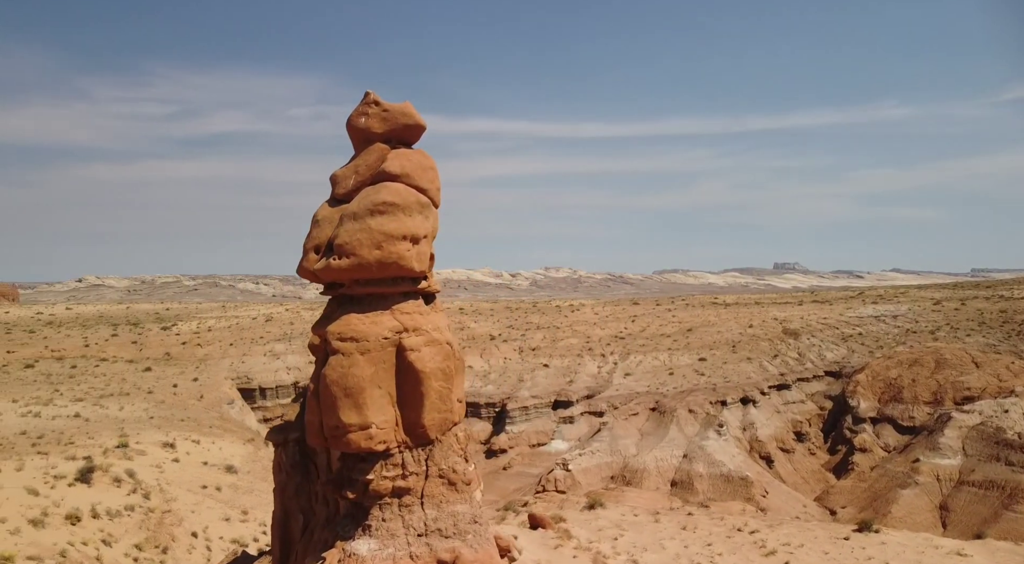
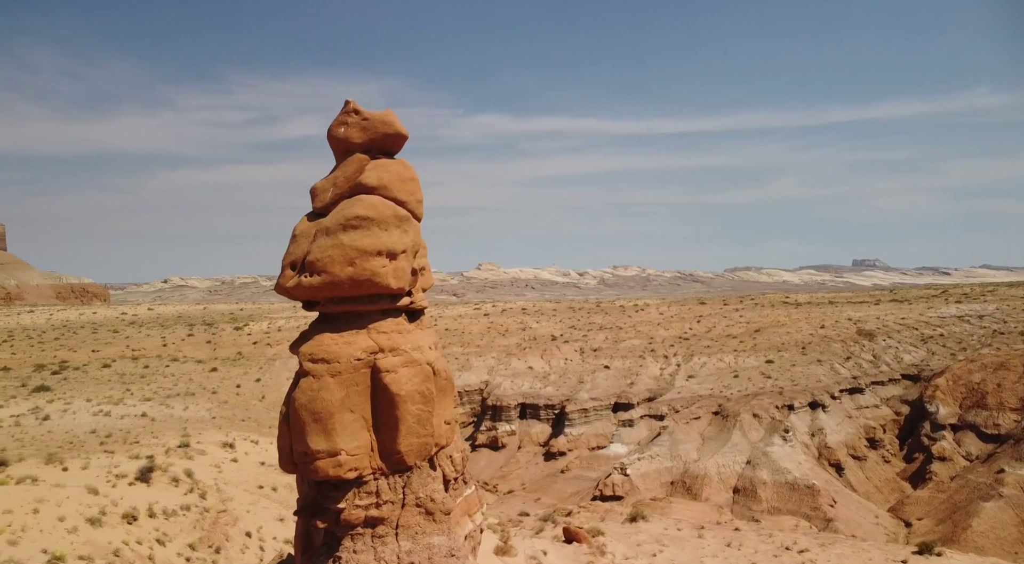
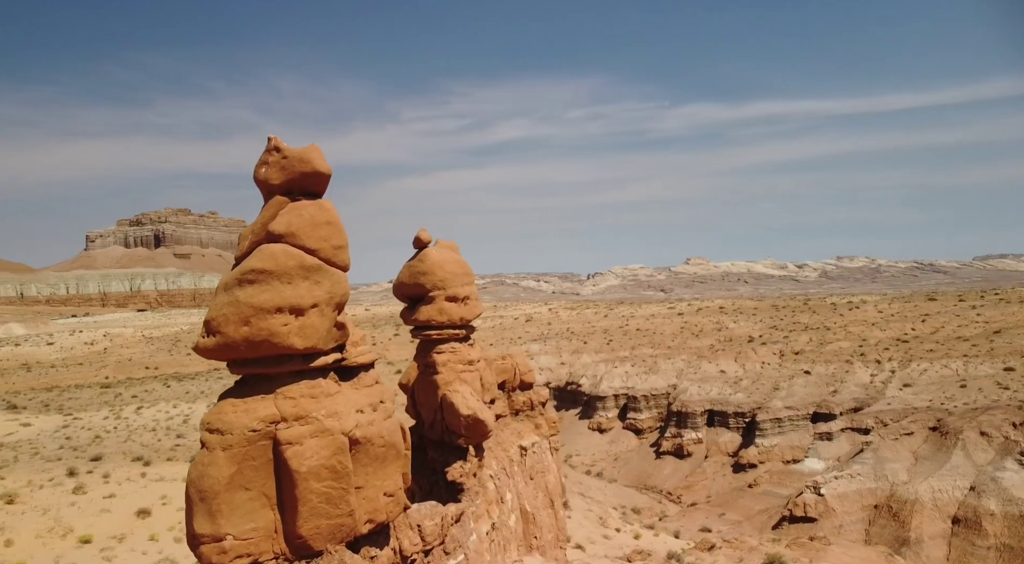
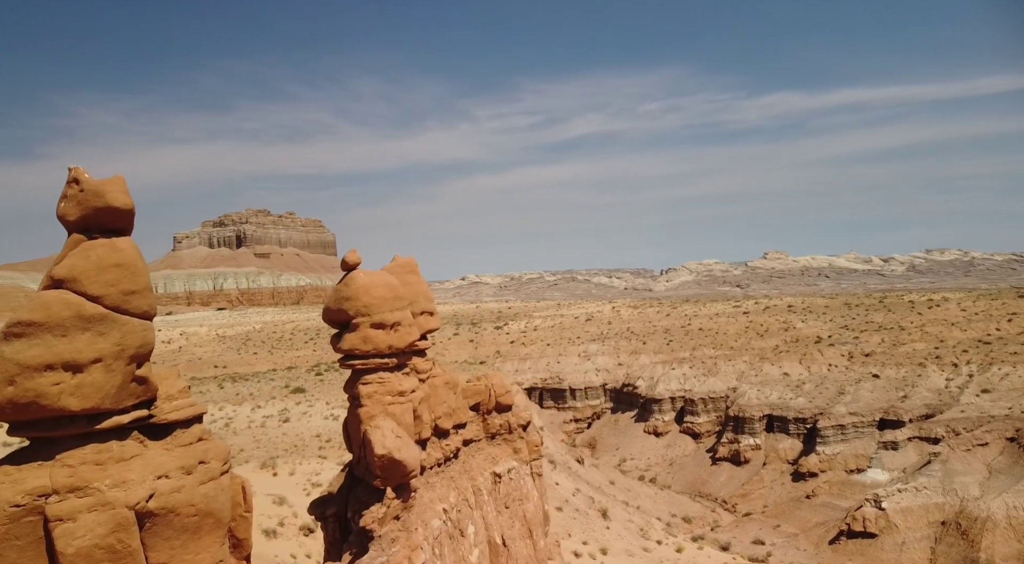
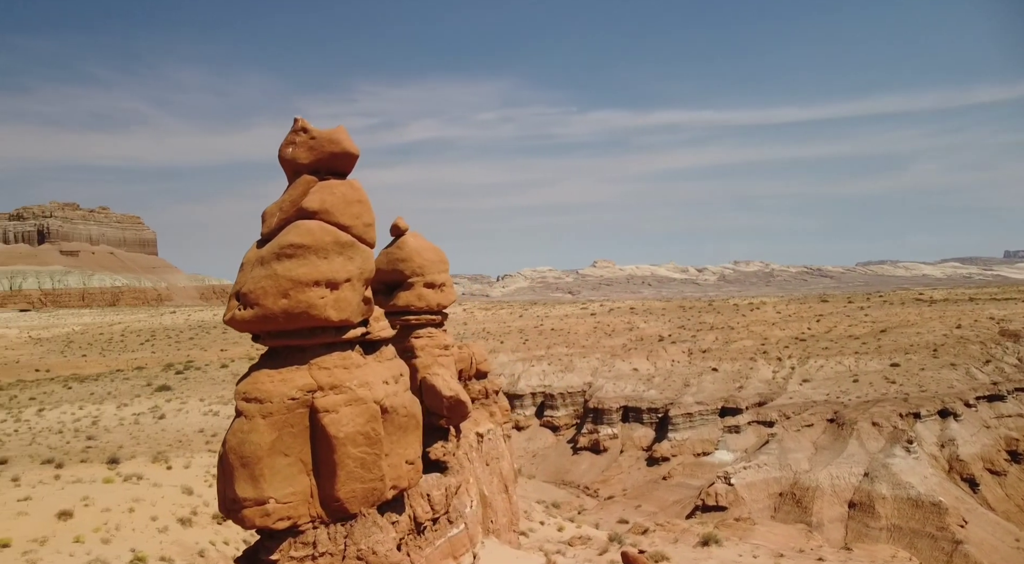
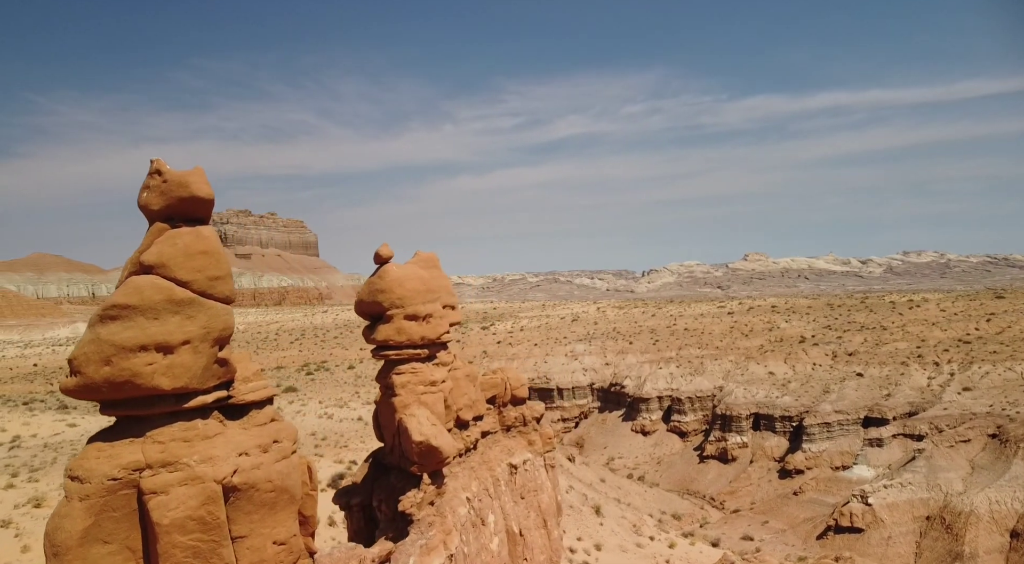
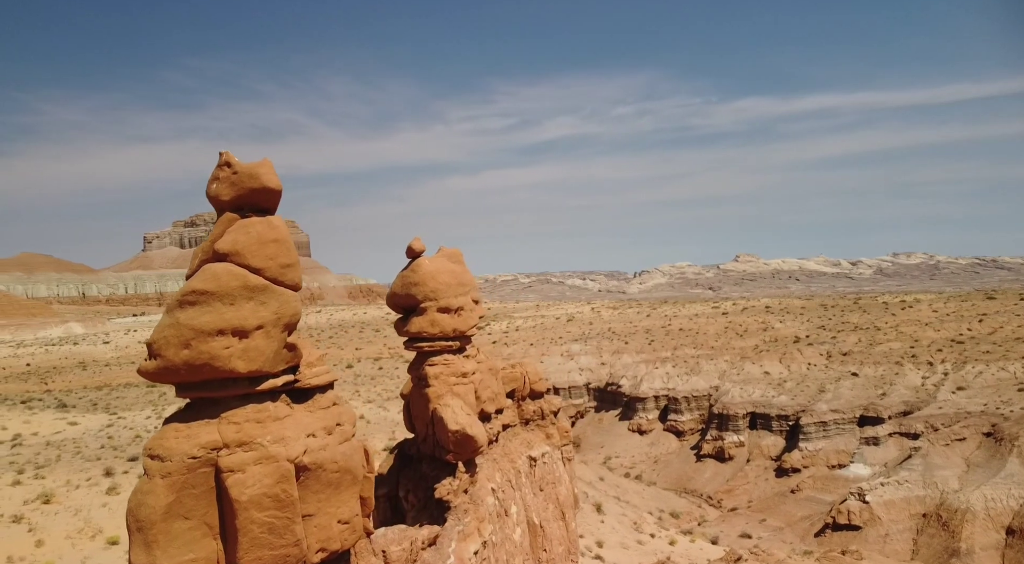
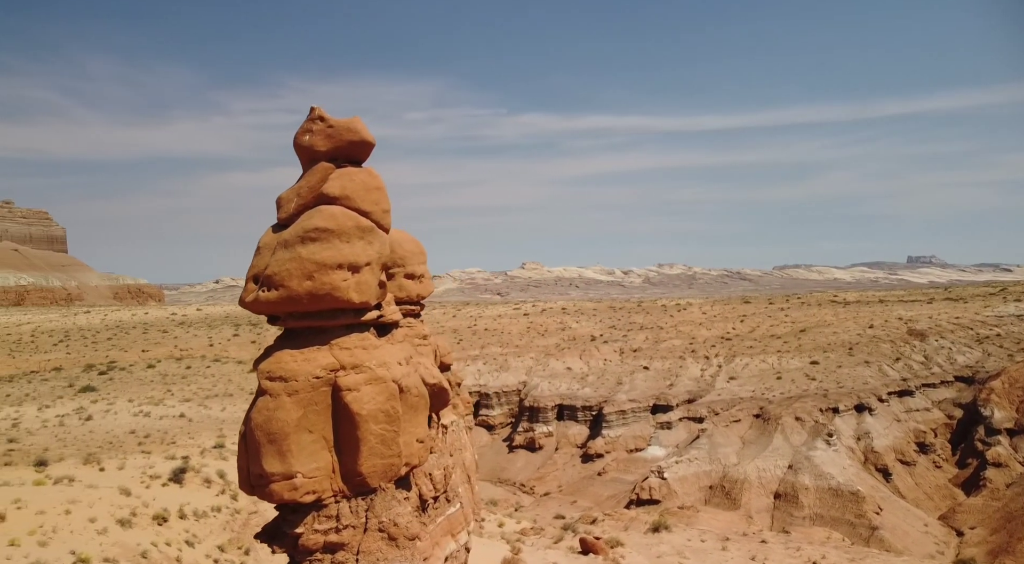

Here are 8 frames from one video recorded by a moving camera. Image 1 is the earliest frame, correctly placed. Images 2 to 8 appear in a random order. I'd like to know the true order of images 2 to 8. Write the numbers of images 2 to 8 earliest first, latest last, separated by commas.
2, 8, 5, 3, 7, 6, 4
